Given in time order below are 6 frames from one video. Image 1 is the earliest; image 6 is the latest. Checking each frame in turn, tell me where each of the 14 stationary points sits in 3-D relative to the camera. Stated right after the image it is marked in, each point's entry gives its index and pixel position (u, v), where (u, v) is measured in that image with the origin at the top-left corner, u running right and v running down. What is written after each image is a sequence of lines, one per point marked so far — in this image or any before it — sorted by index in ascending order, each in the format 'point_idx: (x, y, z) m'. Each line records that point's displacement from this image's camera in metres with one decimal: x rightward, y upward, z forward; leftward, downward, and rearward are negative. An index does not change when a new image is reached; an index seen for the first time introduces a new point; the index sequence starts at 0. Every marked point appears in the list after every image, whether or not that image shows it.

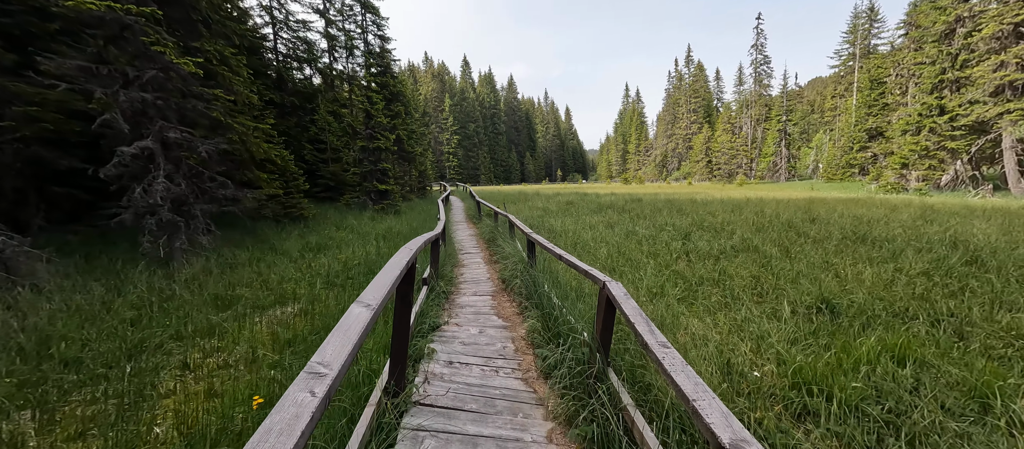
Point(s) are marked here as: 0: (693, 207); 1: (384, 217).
0: (+5.8, +0.6, +11.5) m
1: (-4.5, +0.2, +12.6) m
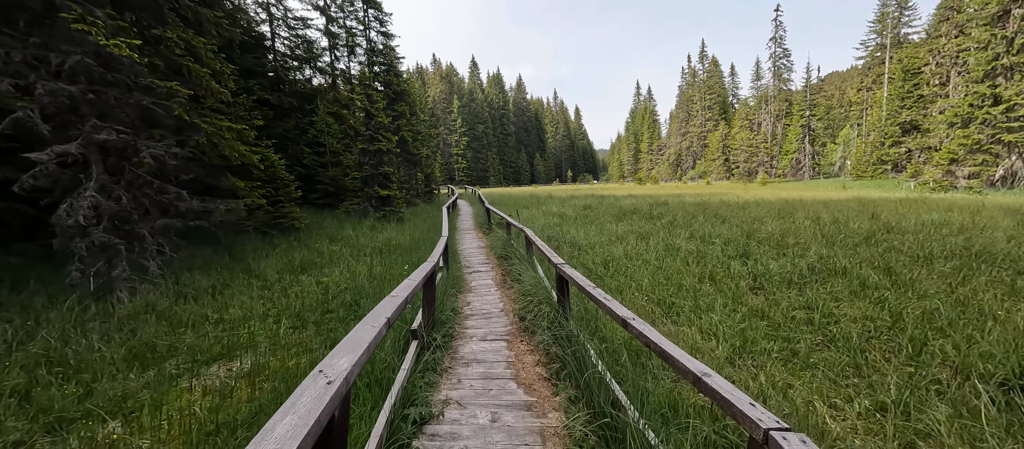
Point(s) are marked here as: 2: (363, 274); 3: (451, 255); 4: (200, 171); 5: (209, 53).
0: (+6.2, +0.4, +10.2) m
1: (-4.0, -0.1, +11.5) m
2: (-2.5, -0.8, +6.1) m
3: (-1.2, -0.6, +6.9) m
4: (-5.5, +0.9, +6.4) m
5: (-5.8, +3.3, +6.9) m
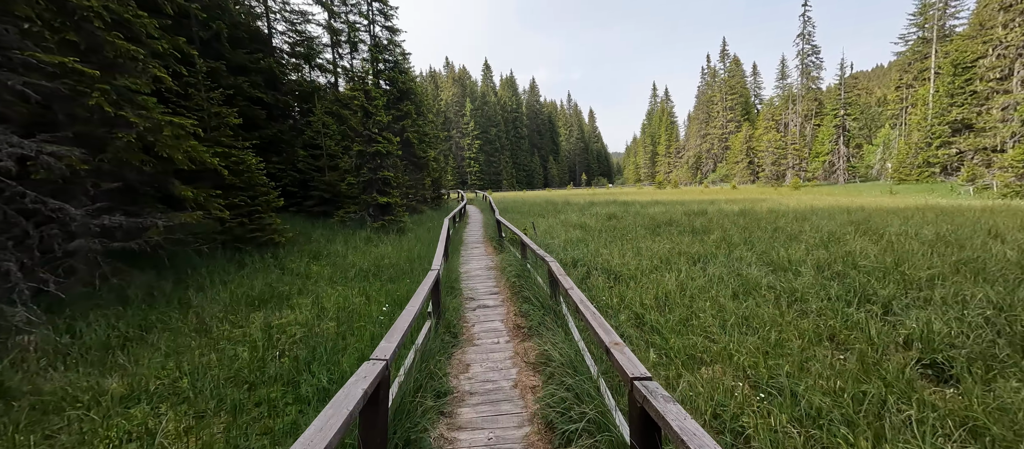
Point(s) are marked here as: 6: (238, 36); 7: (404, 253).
0: (+6.5, 0.0, +8.4) m
1: (-3.6, -0.4, +10.2) m
2: (-2.3, -1.1, +4.7) m
3: (-0.9, -0.9, +5.5) m
4: (-5.3, +0.7, +5.1) m
5: (-5.6, +3.0, +5.6) m
6: (-9.3, +6.4, +12.2) m
7: (-2.5, -0.7, +8.5) m
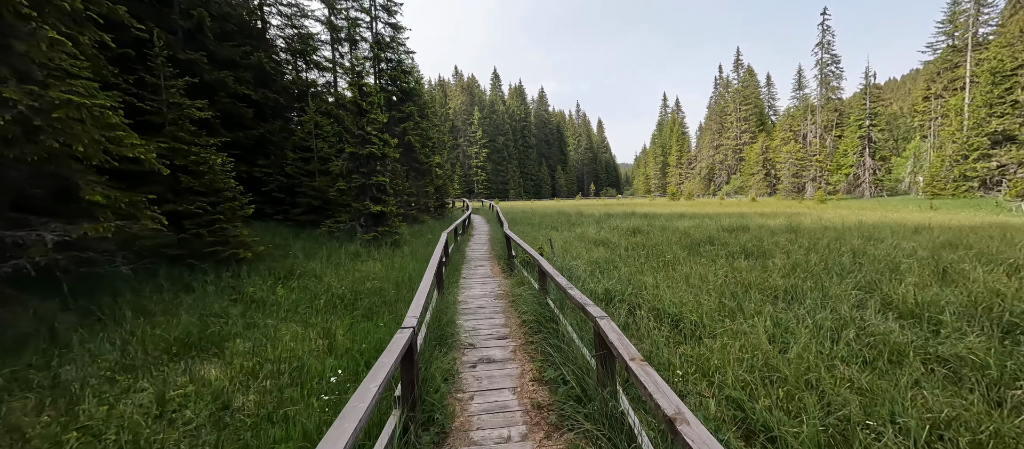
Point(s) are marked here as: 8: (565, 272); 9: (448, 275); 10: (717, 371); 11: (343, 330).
0: (+6.7, -0.4, +6.9) m
1: (-3.4, -0.7, +8.8) m
2: (-2.1, -1.3, +3.2) m
3: (-0.8, -1.1, +4.0) m
4: (-5.1, +0.5, +3.8) m
5: (-5.3, +2.8, +4.4) m
6: (-8.9, +6.1, +11.2) m
7: (-2.3, -0.9, +7.1) m
8: (+0.8, -0.7, +5.5) m
9: (-1.1, -0.9, +6.3) m
10: (+1.5, -1.1, +2.8) m
11: (-1.9, -1.2, +4.1) m
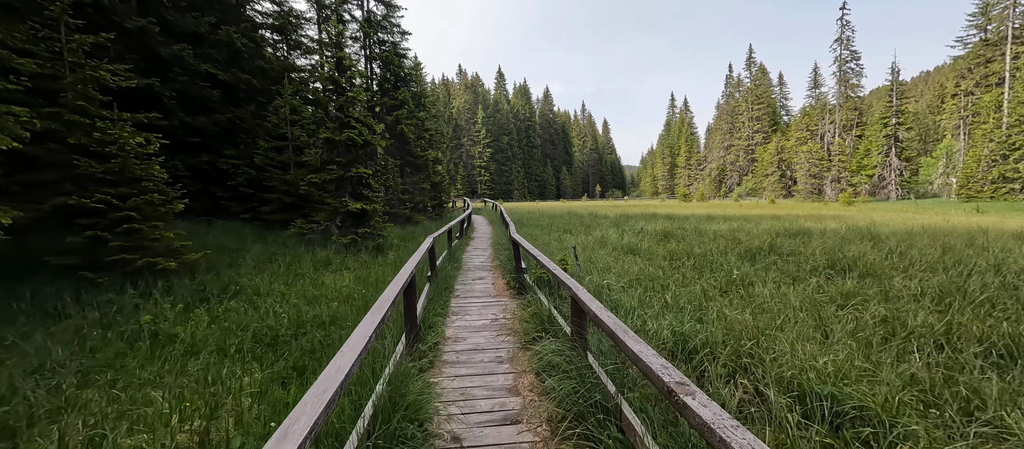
0: (+6.9, -0.5, +5.1) m
1: (-3.2, -0.7, +7.1) m
2: (-2.1, -1.3, +1.6) m
3: (-0.7, -1.2, +2.3) m
4: (-5.0, +0.5, +2.1) m
5: (-5.2, +2.9, +2.8) m
6: (-8.6, +6.1, +9.6) m
7: (-2.2, -1.0, +5.4) m
8: (+0.9, -0.8, +3.8) m
9: (-1.0, -0.9, +4.6) m
10: (+1.6, -1.1, +1.1) m
11: (-1.8, -1.2, +2.4) m
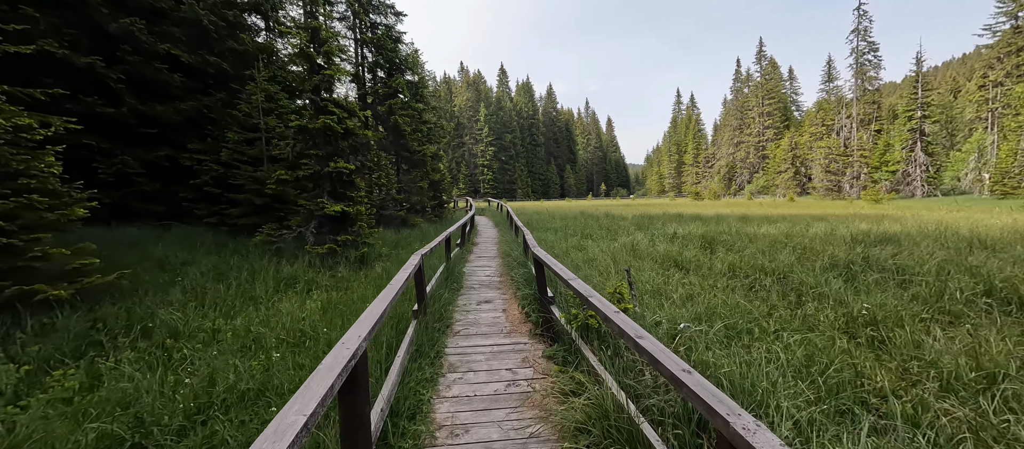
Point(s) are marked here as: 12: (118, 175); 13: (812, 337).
0: (+7.1, -0.5, +3.6) m
1: (-3.0, -0.8, +5.7) m
2: (-1.9, -1.4, +0.1) m
3: (-0.5, -1.3, +0.9) m
4: (-4.8, +0.4, +0.7) m
5: (-5.0, +2.7, +1.3) m
6: (-8.4, +6.0, +8.2) m
7: (-2.0, -1.1, +4.0) m
8: (+1.1, -0.9, +2.4) m
9: (-0.8, -1.0, +3.1) m
10: (+1.8, -1.2, -0.4) m
11: (-1.6, -1.3, +1.0) m
12: (-8.1, +1.0, +7.5) m
13: (+2.4, -0.8, +3.1) m
